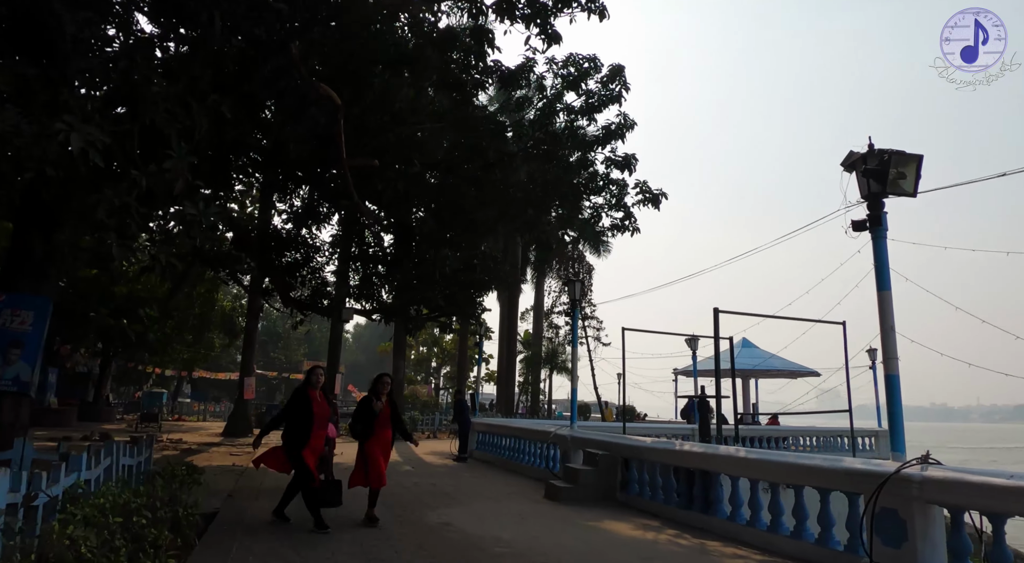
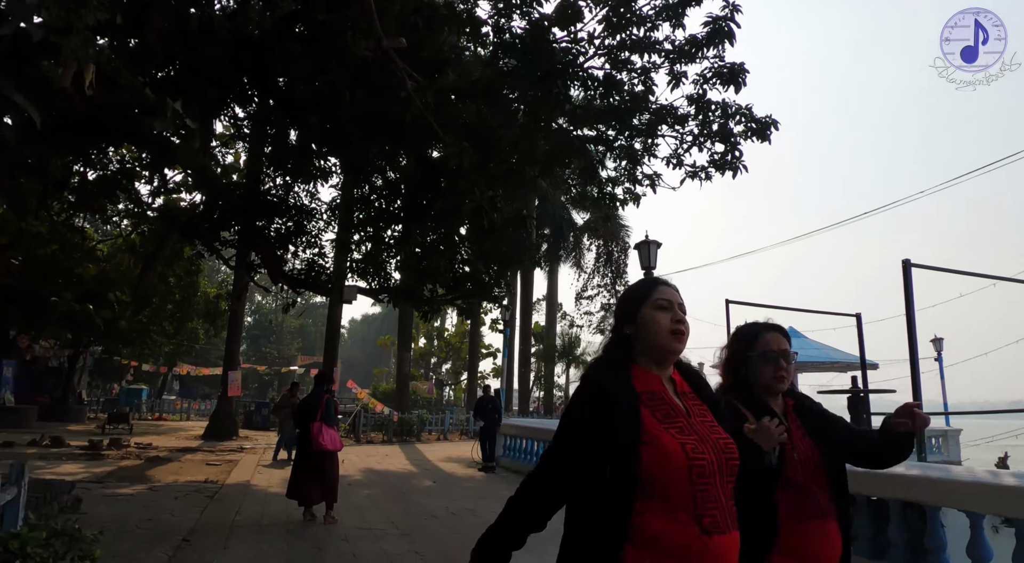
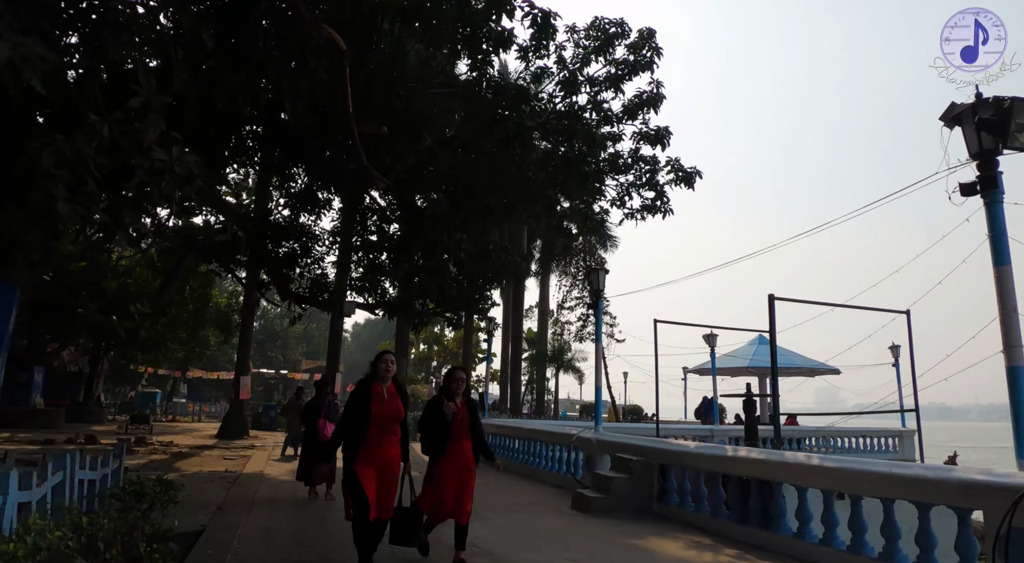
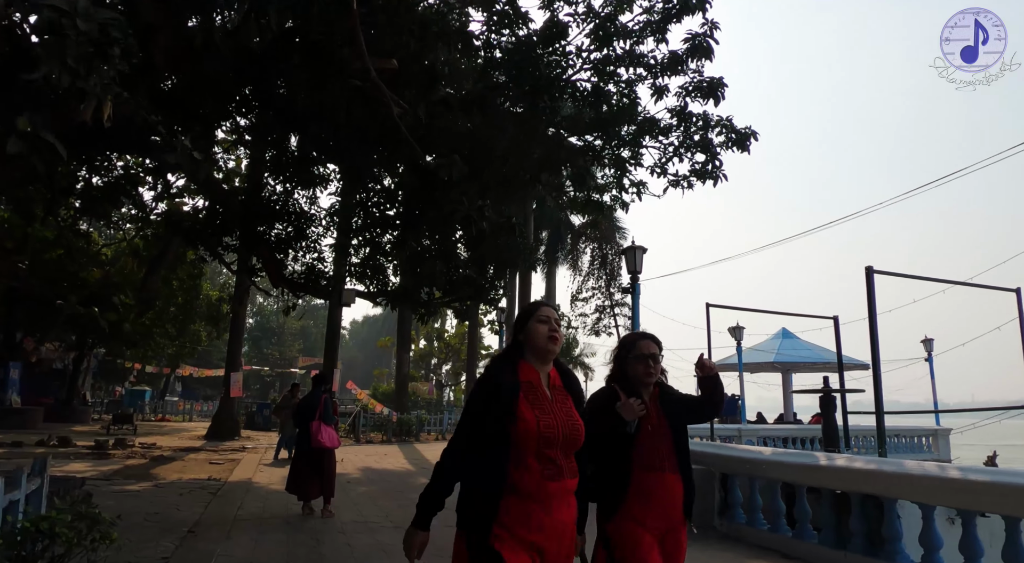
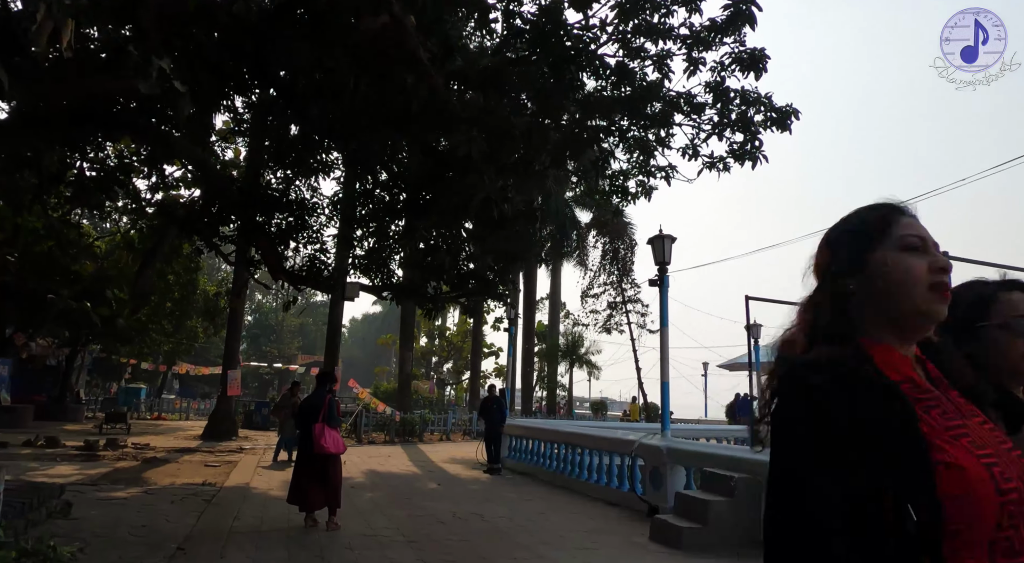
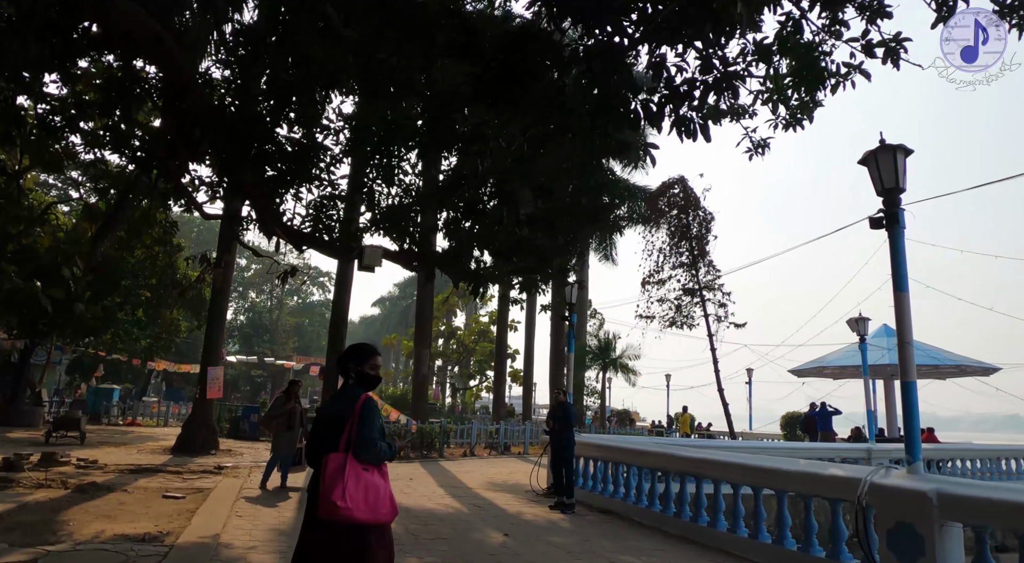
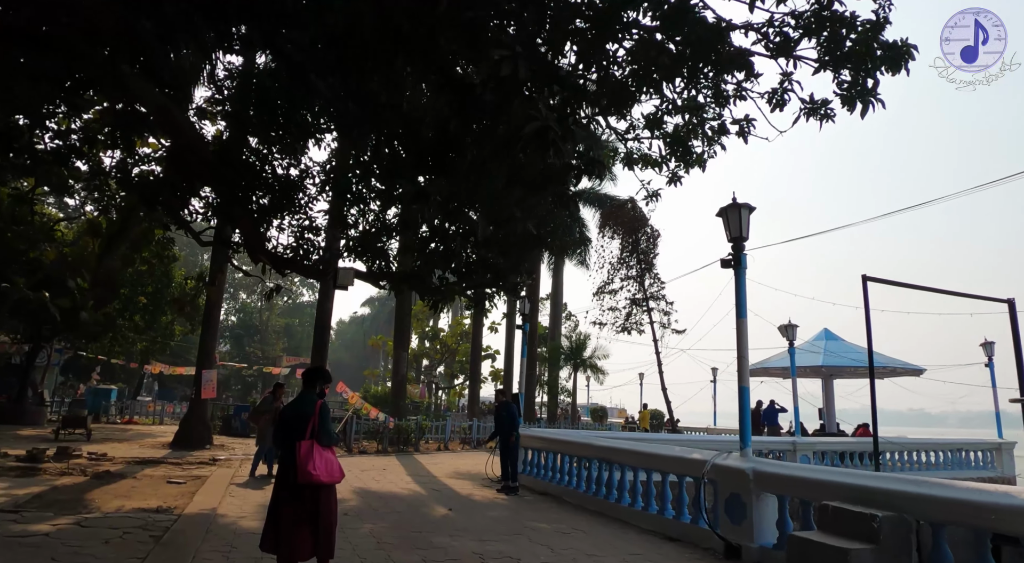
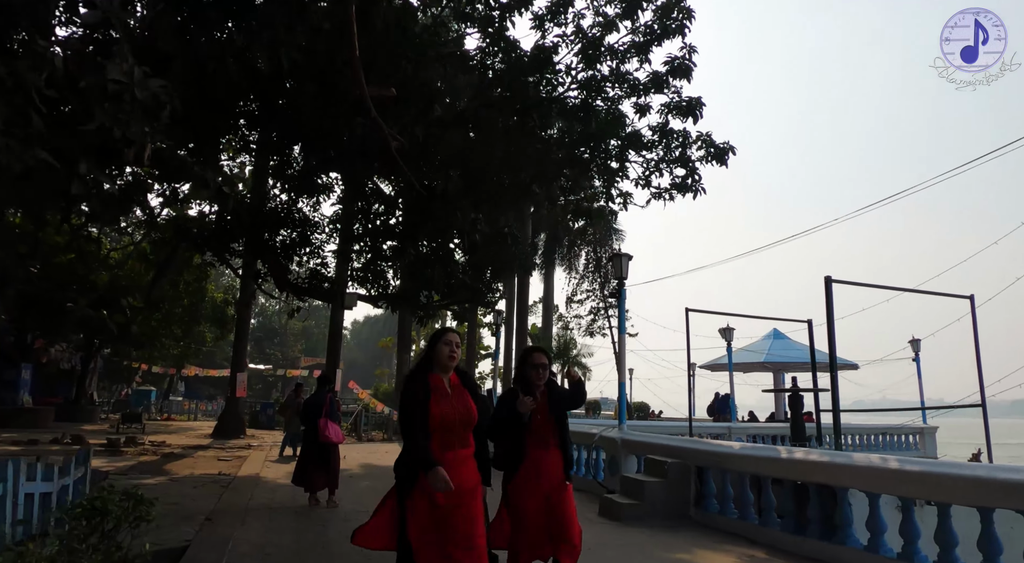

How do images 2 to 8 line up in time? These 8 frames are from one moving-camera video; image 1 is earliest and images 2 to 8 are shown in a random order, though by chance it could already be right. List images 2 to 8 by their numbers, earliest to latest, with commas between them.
3, 8, 4, 2, 5, 7, 6
